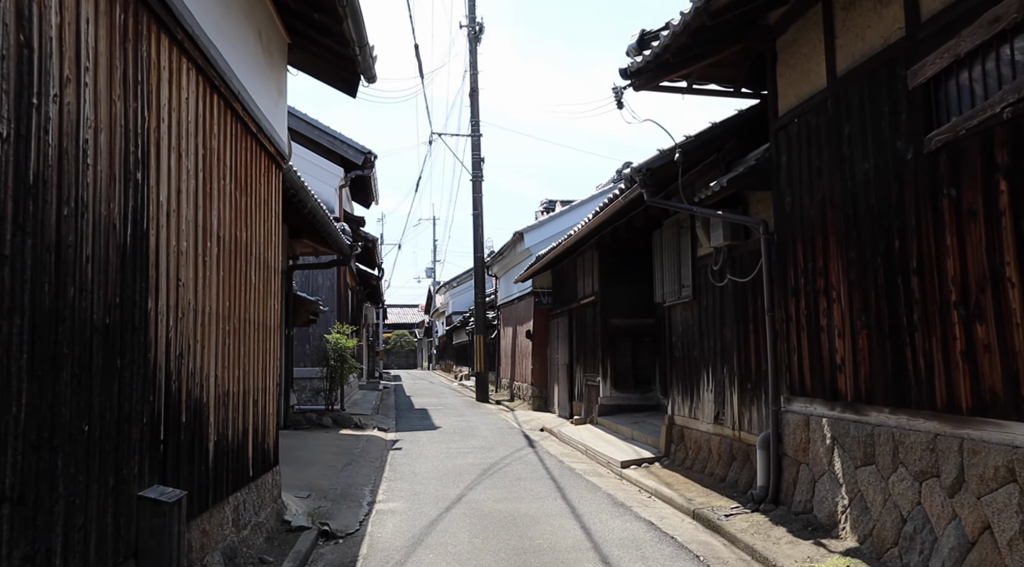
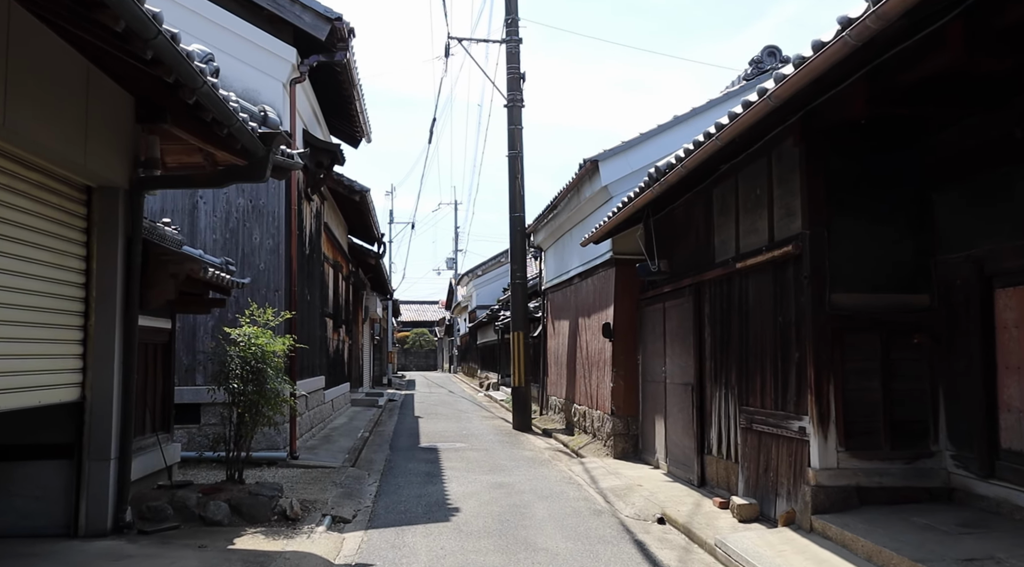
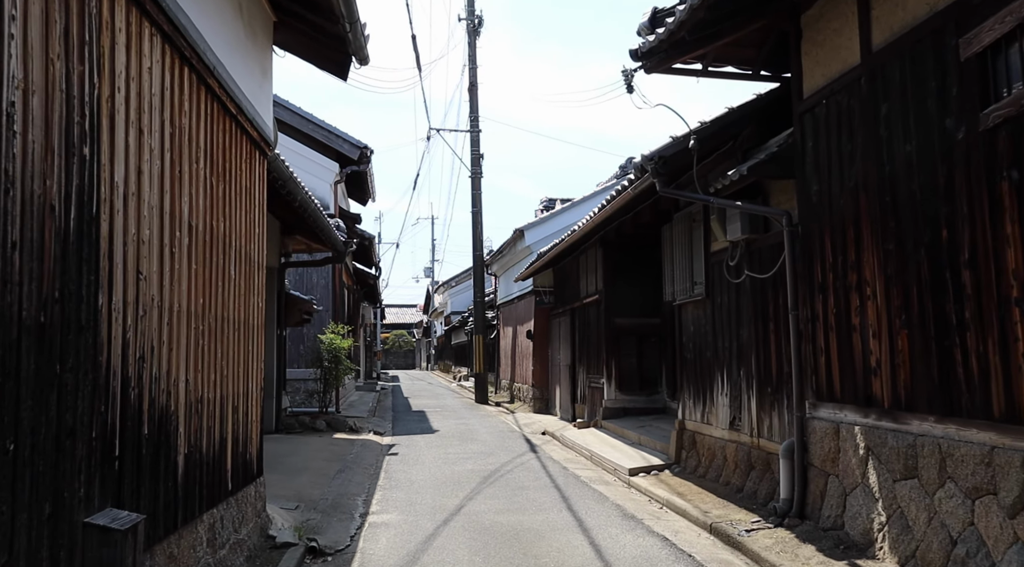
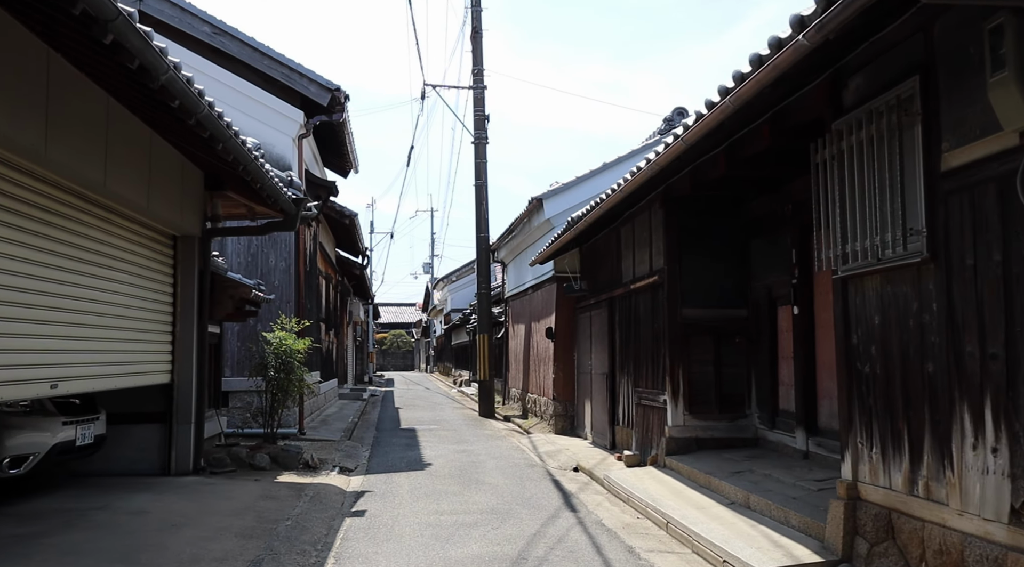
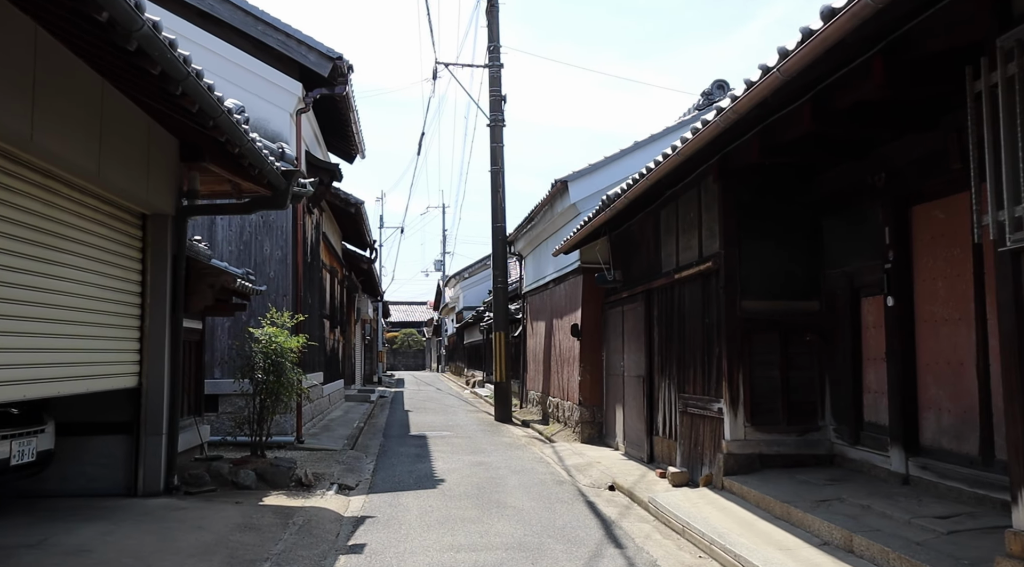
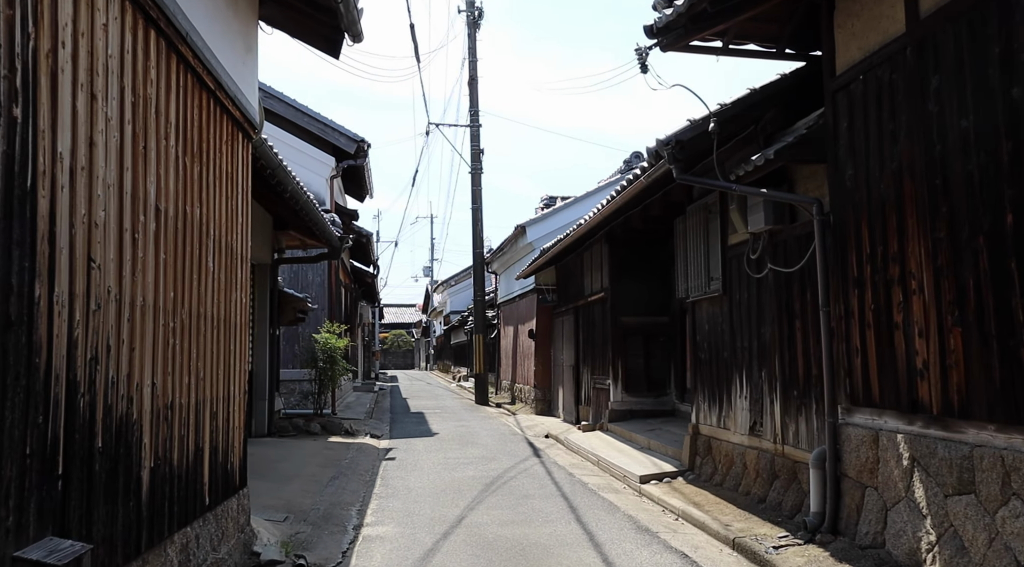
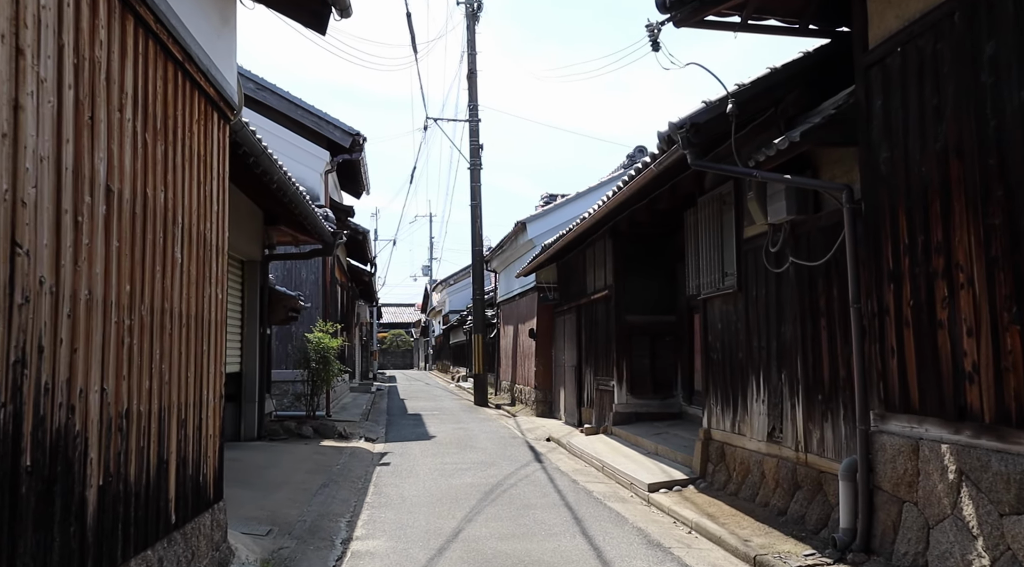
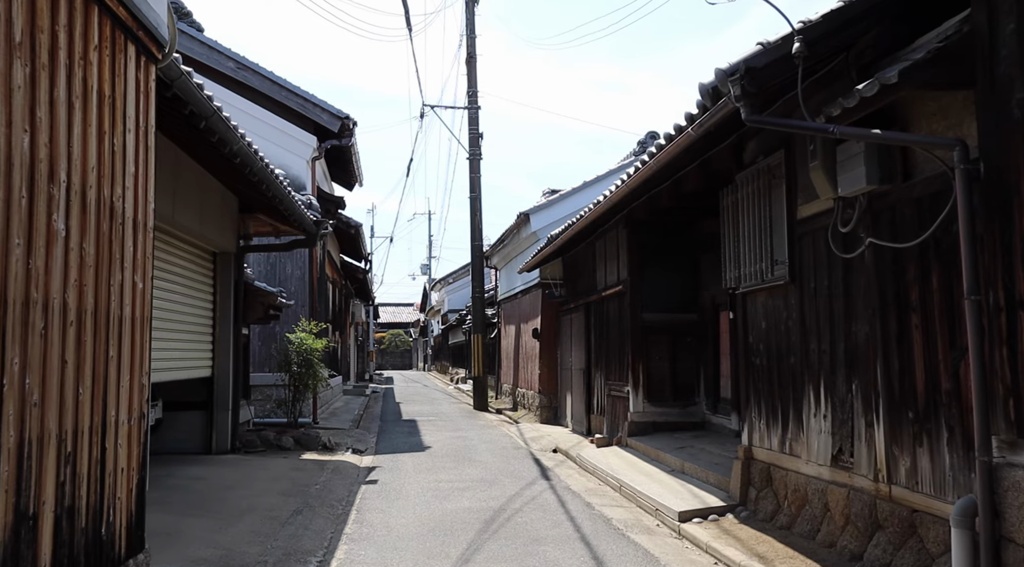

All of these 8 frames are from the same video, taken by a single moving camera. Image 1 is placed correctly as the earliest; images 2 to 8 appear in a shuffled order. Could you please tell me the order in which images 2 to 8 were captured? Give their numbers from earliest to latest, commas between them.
3, 6, 7, 8, 4, 5, 2
